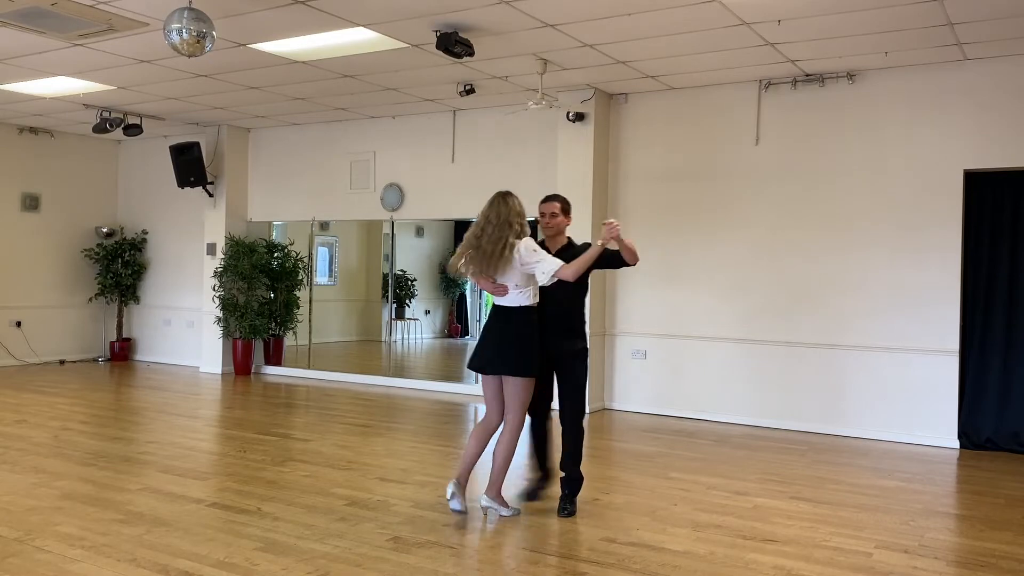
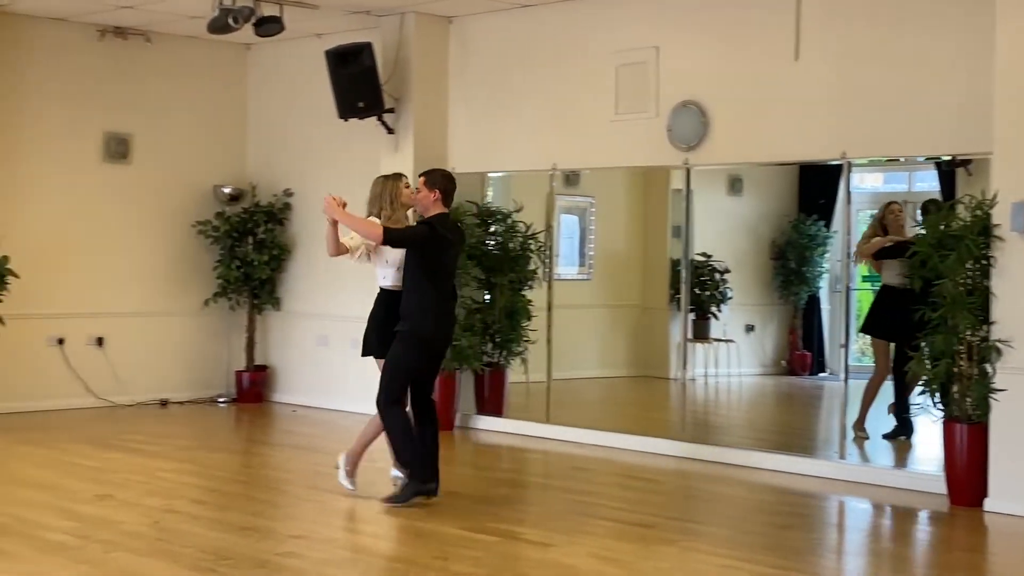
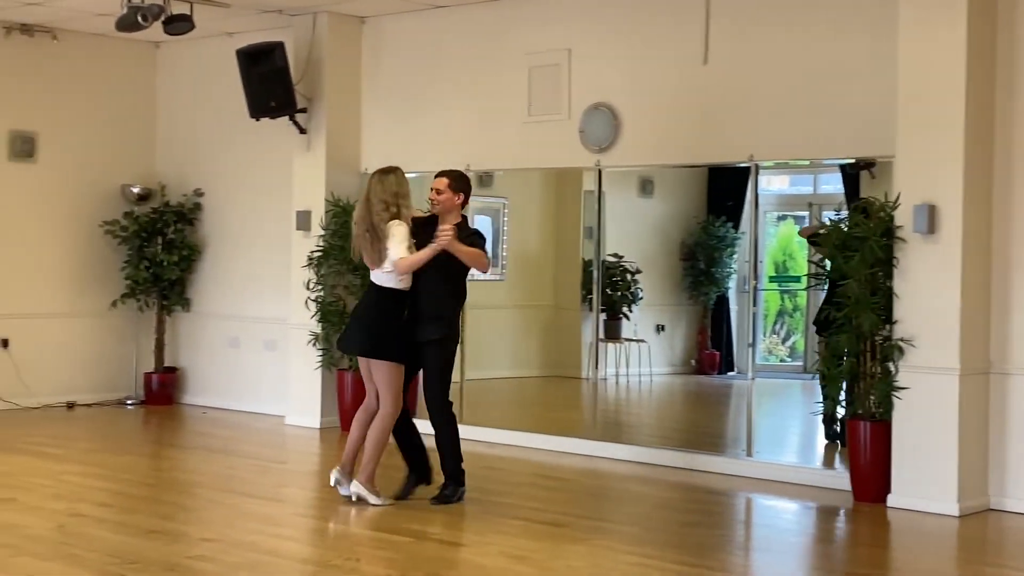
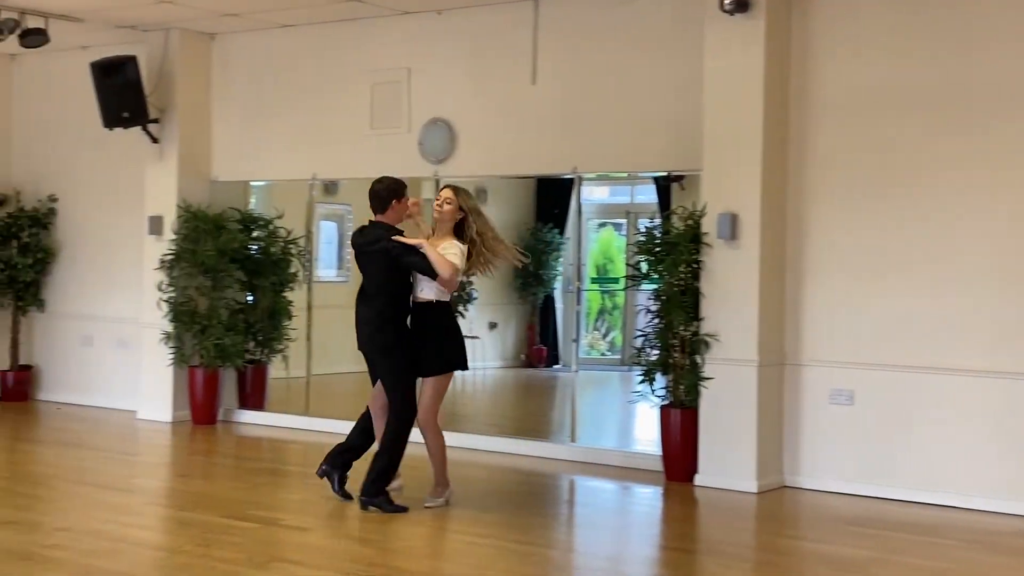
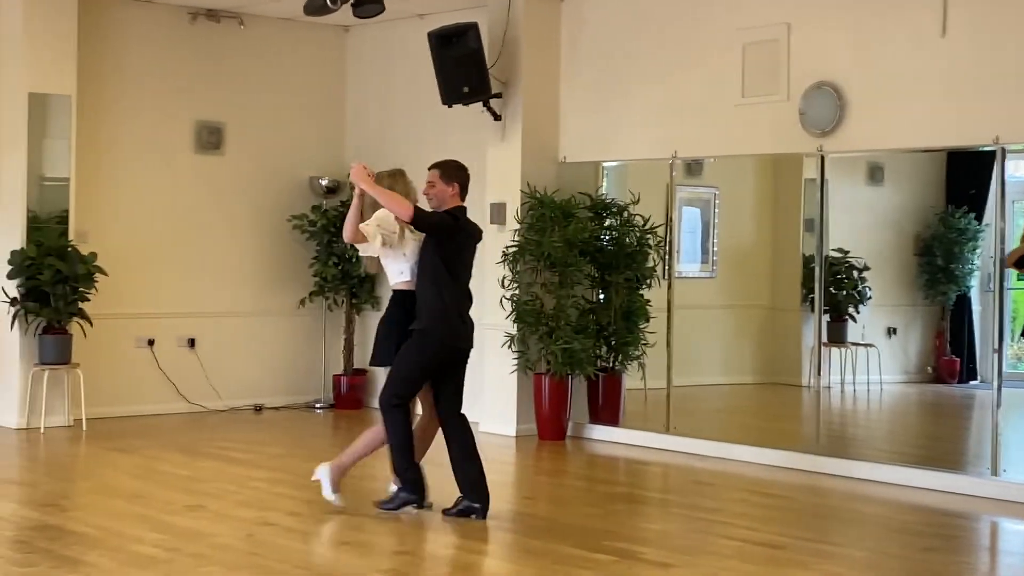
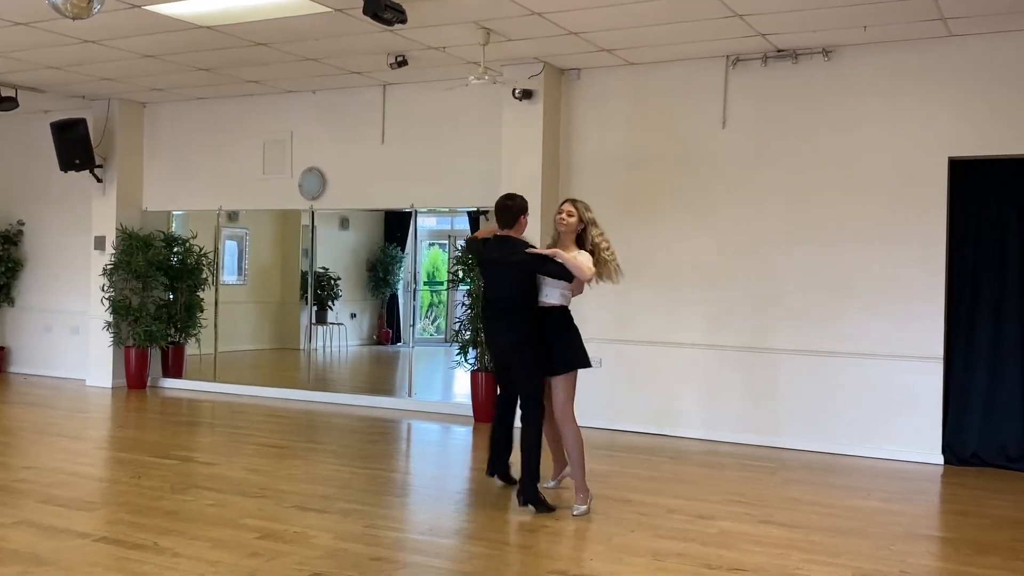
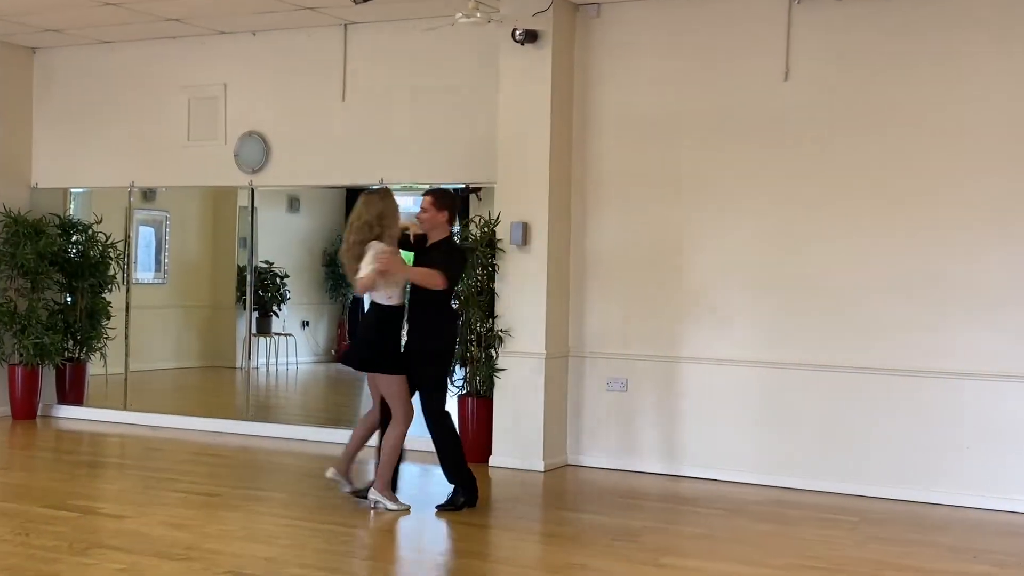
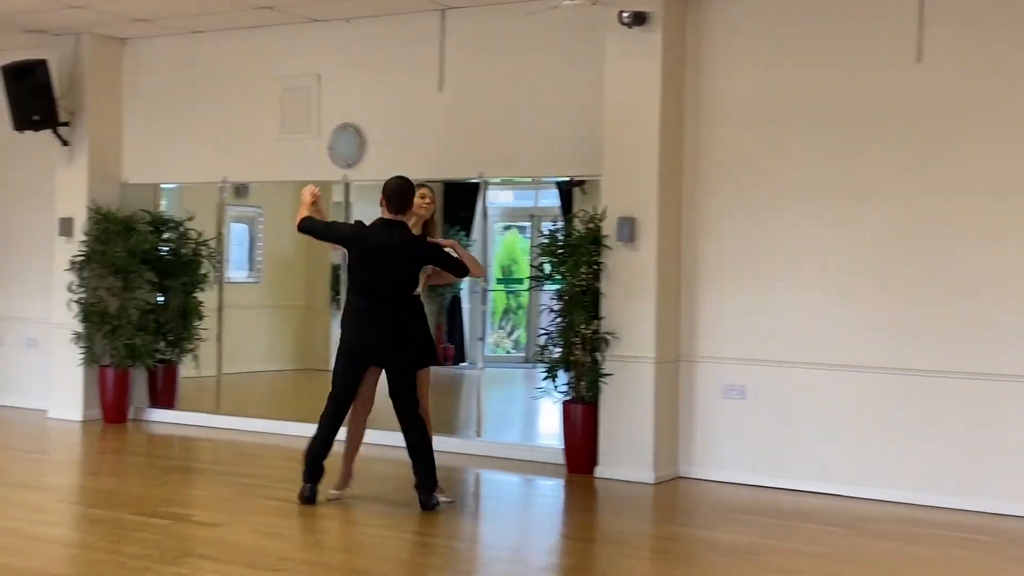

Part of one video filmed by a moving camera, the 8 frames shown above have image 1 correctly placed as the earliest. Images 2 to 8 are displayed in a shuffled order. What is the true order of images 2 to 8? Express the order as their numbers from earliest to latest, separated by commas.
6, 7, 8, 4, 3, 2, 5
